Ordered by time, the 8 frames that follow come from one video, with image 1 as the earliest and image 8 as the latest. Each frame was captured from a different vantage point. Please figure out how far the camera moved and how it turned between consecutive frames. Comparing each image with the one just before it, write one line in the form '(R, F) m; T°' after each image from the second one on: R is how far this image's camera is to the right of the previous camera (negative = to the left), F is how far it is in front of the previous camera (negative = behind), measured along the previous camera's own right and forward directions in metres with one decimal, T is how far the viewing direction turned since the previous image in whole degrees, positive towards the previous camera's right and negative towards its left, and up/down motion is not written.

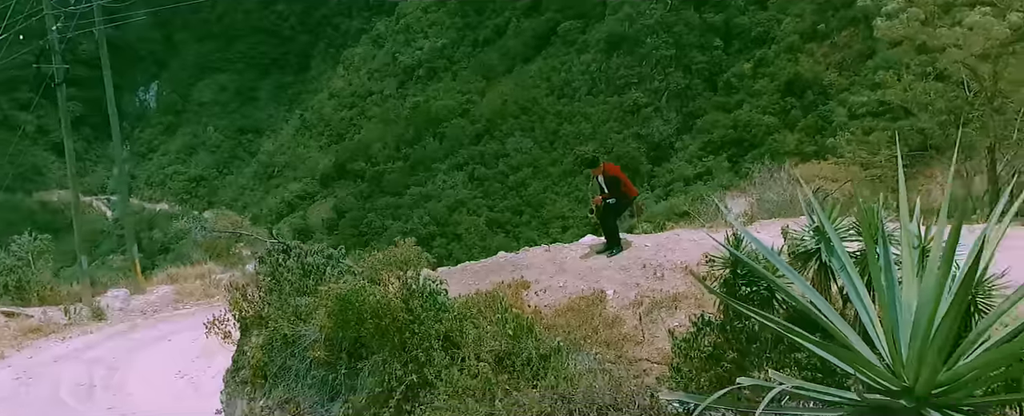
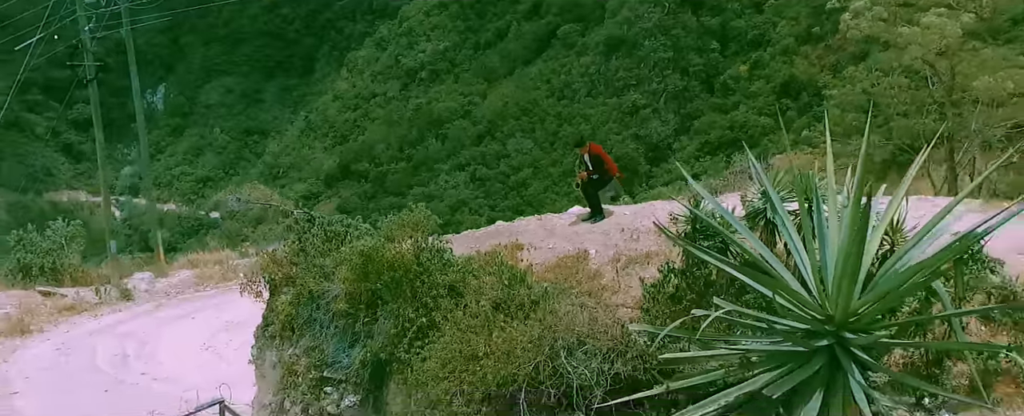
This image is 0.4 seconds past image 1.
(0.0, -0.7) m; 0°
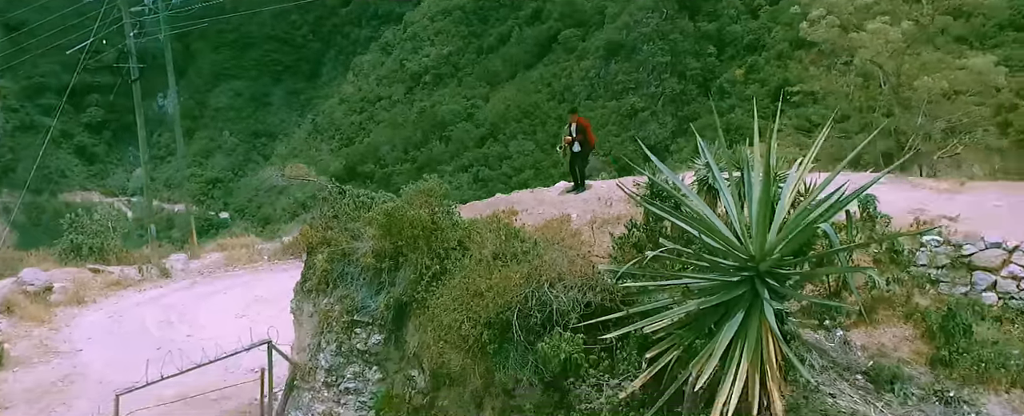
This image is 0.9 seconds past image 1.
(0.0, -1.1) m; 0°
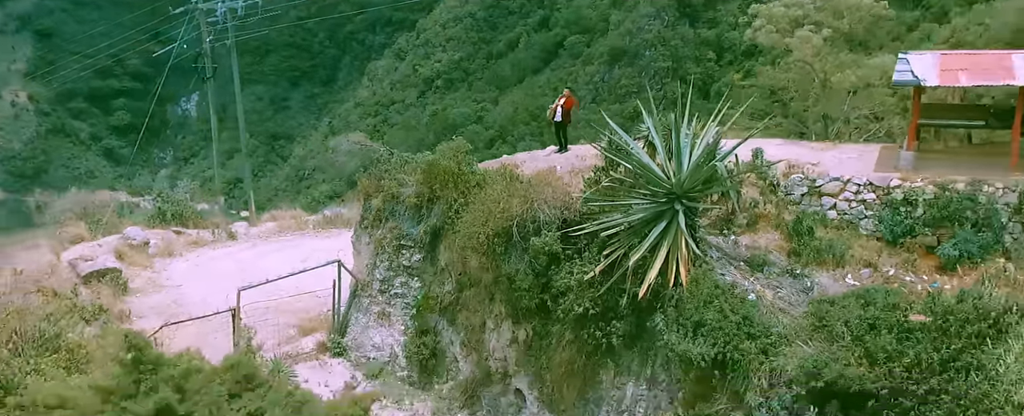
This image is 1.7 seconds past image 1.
(+0.1, -2.3) m; -1°
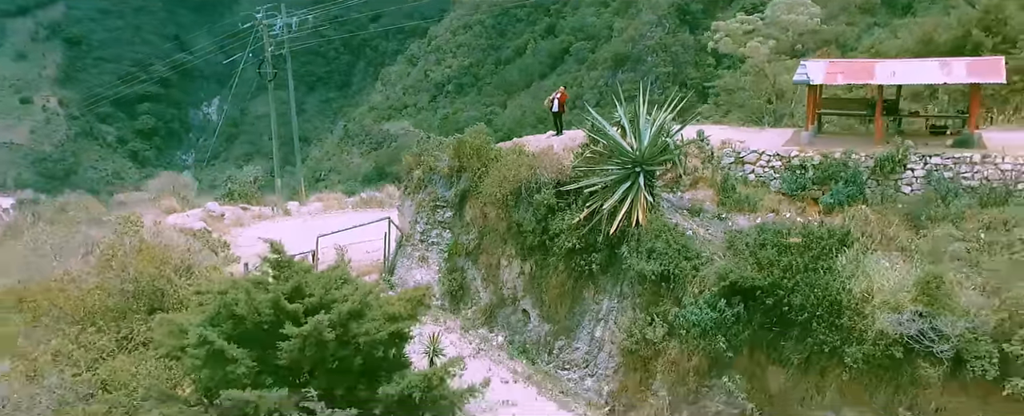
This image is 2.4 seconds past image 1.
(0.0, -2.7) m; -1°
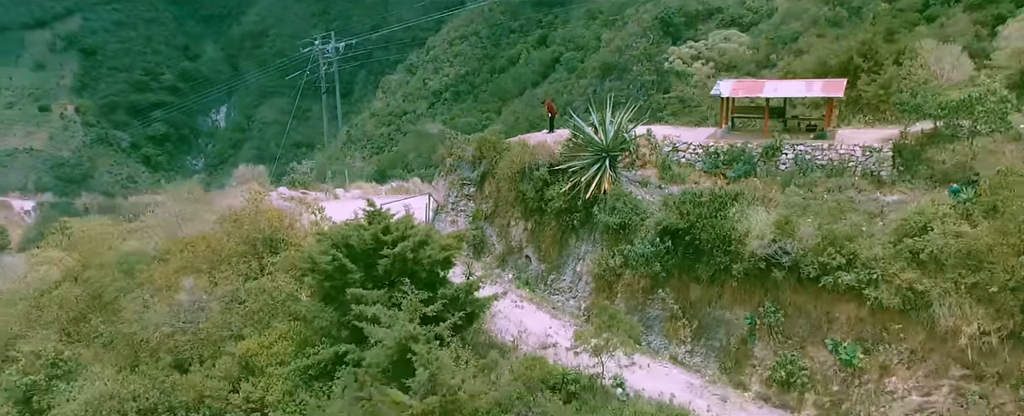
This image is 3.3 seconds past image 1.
(-0.3, -4.2) m; +1°
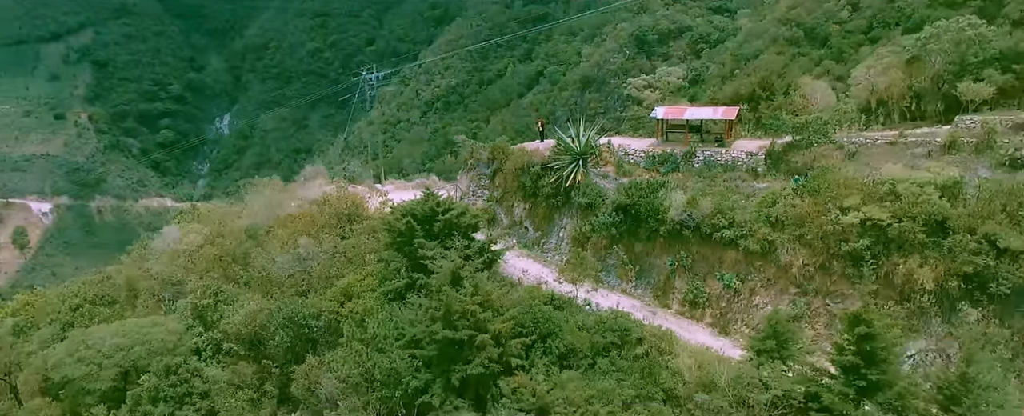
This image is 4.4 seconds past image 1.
(-0.6, -6.3) m; +1°
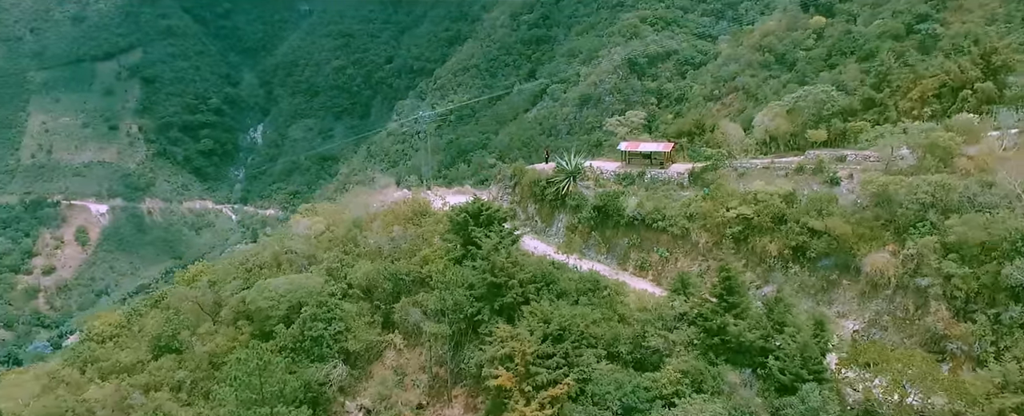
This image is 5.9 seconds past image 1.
(-0.5, -10.4) m; 0°
